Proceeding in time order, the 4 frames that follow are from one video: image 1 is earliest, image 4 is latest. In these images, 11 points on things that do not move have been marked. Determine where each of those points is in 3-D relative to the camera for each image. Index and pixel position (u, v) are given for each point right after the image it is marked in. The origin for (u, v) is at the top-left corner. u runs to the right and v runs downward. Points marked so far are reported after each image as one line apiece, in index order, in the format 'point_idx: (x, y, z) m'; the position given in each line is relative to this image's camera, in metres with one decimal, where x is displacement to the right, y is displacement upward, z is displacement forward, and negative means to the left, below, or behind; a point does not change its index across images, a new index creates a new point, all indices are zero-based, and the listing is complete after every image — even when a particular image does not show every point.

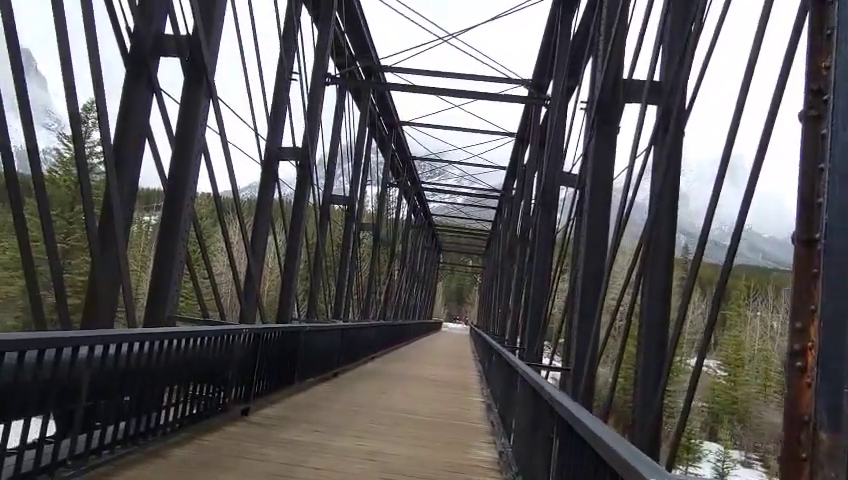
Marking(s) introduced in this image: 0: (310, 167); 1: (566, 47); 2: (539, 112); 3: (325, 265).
0: (-2.1, +1.3, +11.2) m
1: (+2.6, +3.5, +11.3) m
2: (+2.8, +3.1, +14.7) m
3: (-2.5, -0.7, +15.8) m
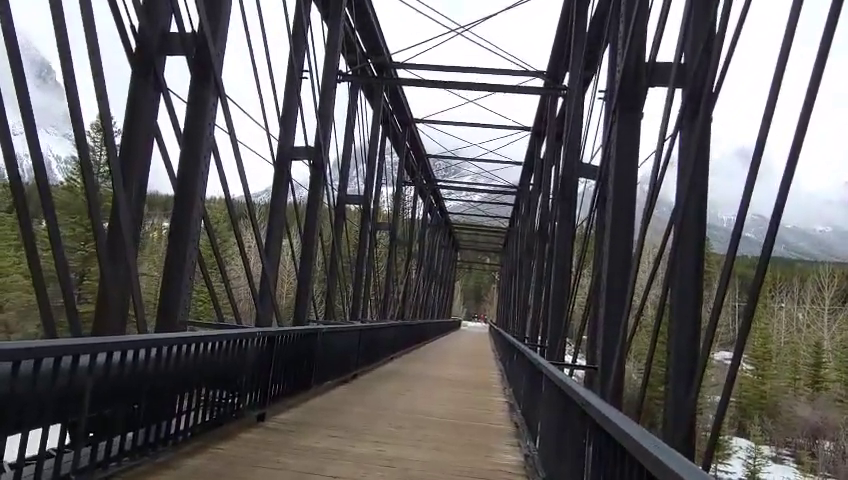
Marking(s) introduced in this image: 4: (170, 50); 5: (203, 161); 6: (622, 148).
0: (-1.8, +1.3, +11.0) m
1: (+2.8, +3.6, +11.0) m
2: (+3.1, +3.2, +14.4) m
3: (-2.1, -0.7, +15.7) m
4: (-2.6, +1.9, +6.3) m
5: (-2.2, +0.8, +6.2) m
6: (+1.9, +0.9, +5.9) m
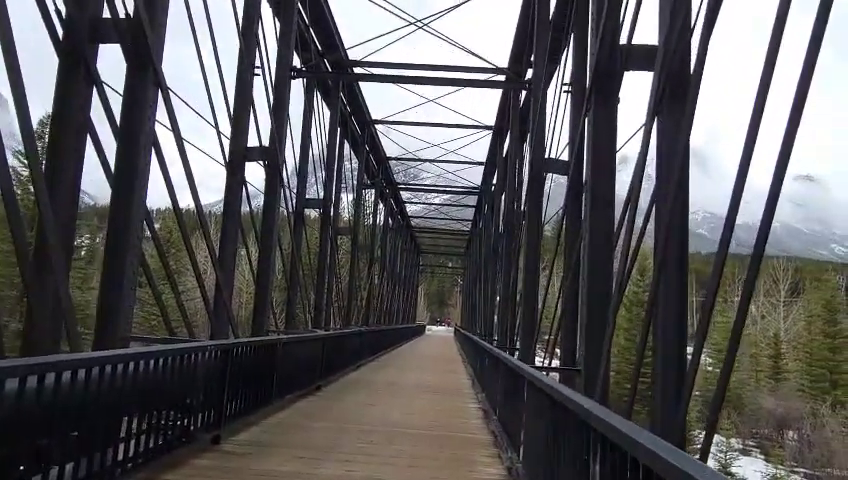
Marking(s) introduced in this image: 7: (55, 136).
0: (-2.5, +1.2, +10.5) m
1: (+2.1, +3.7, +10.7) m
2: (+2.1, +3.2, +14.2) m
3: (-3.0, -0.8, +15.1) m
4: (-2.9, +1.9, +5.7) m
5: (-2.6, +0.7, +5.6) m
6: (+1.6, +0.9, +5.5) m
7: (-3.3, +0.9, +5.5) m
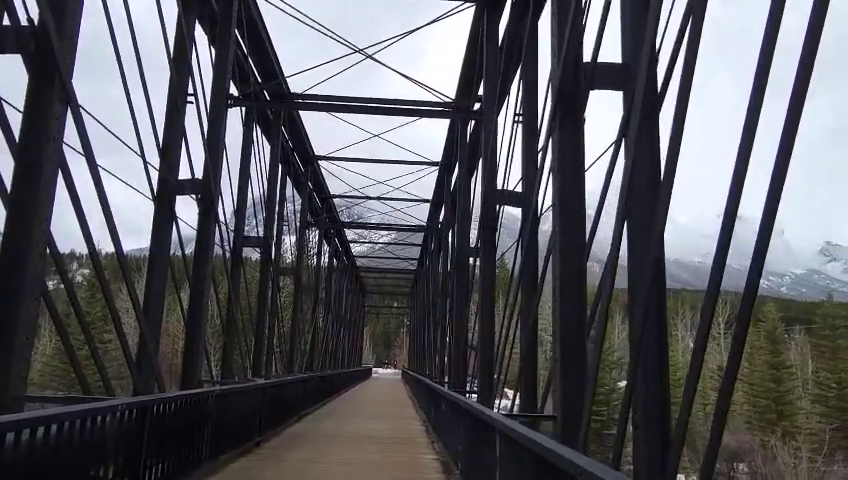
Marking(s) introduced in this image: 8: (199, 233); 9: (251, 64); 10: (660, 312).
0: (-3.3, +0.6, +9.7) m
1: (+1.2, +3.1, +10.5) m
2: (+0.9, +2.4, +13.9) m
3: (-4.2, -1.8, +14.1) m
4: (-3.3, +1.5, +4.9) m
5: (-2.9, +0.4, +4.8) m
6: (+1.2, +0.7, +5.1) m
7: (-3.7, +0.6, +4.7) m
8: (-3.5, +0.1, +9.7) m
9: (-3.3, +3.4, +12.0) m
10: (+1.6, -0.4, +4.3) m
